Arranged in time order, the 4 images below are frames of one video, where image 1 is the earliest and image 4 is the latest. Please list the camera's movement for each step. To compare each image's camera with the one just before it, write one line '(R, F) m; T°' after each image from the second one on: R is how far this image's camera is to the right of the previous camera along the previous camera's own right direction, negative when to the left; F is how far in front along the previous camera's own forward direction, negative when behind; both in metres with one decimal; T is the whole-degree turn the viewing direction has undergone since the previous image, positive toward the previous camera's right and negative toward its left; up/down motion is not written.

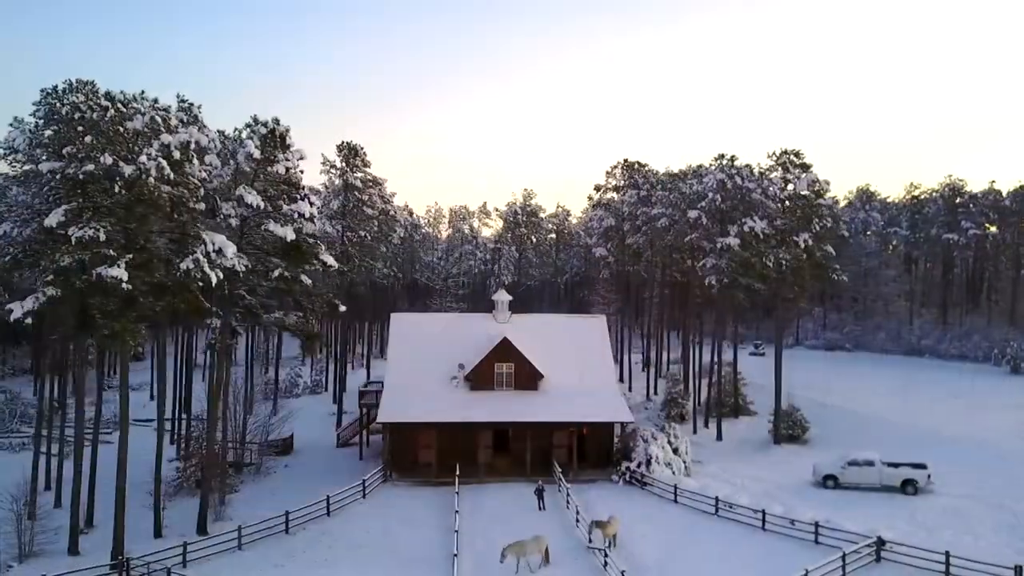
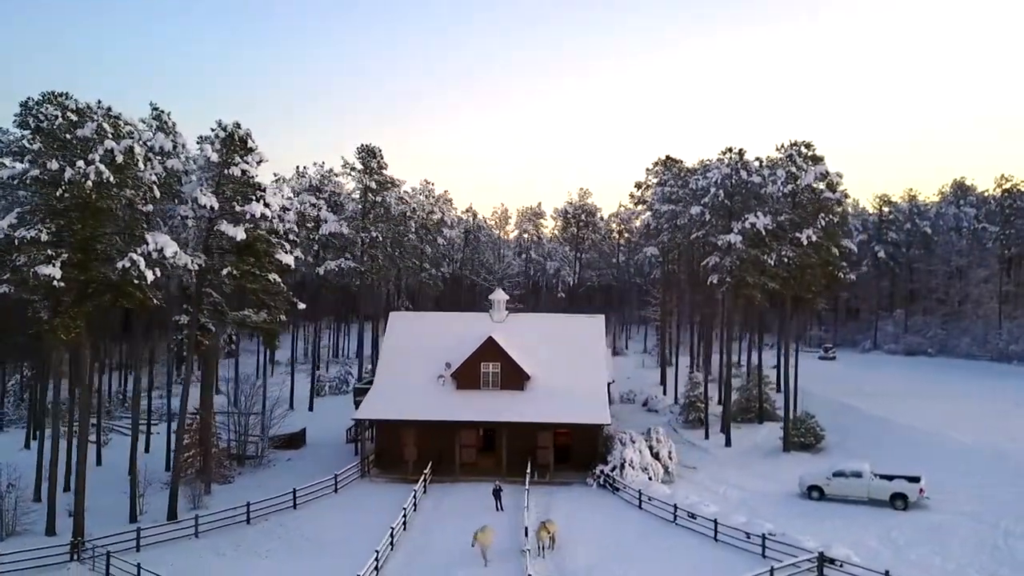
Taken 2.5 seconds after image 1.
(+5.2, +0.6) m; -8°
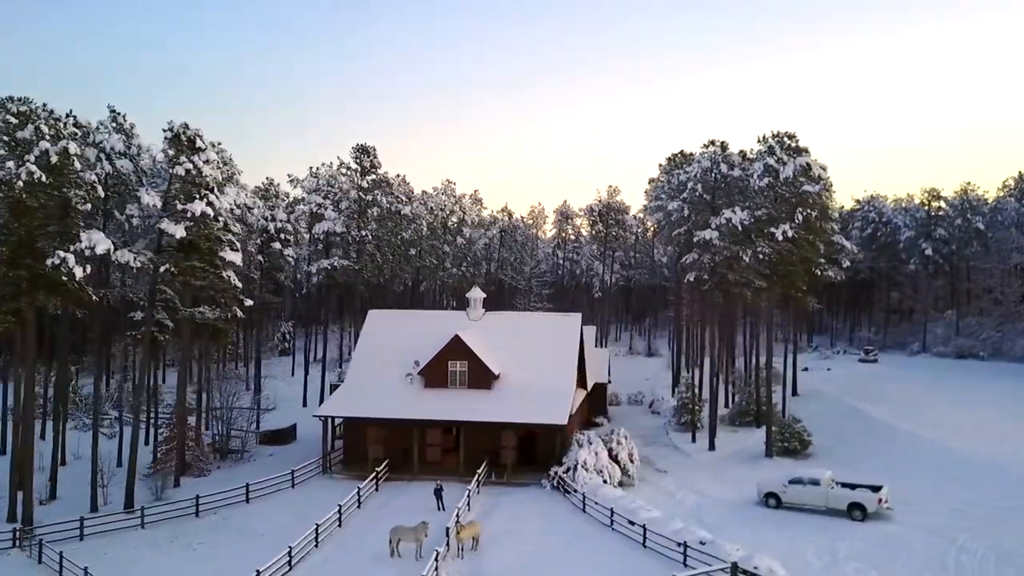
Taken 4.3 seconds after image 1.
(+4.5, +0.6) m; -5°
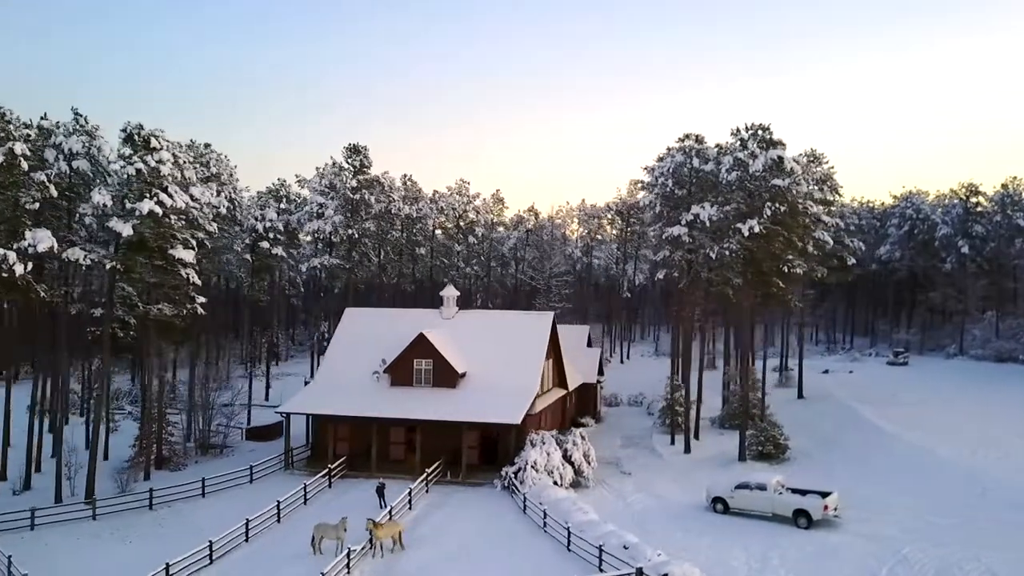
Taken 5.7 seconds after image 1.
(+4.0, +0.4) m; -4°
